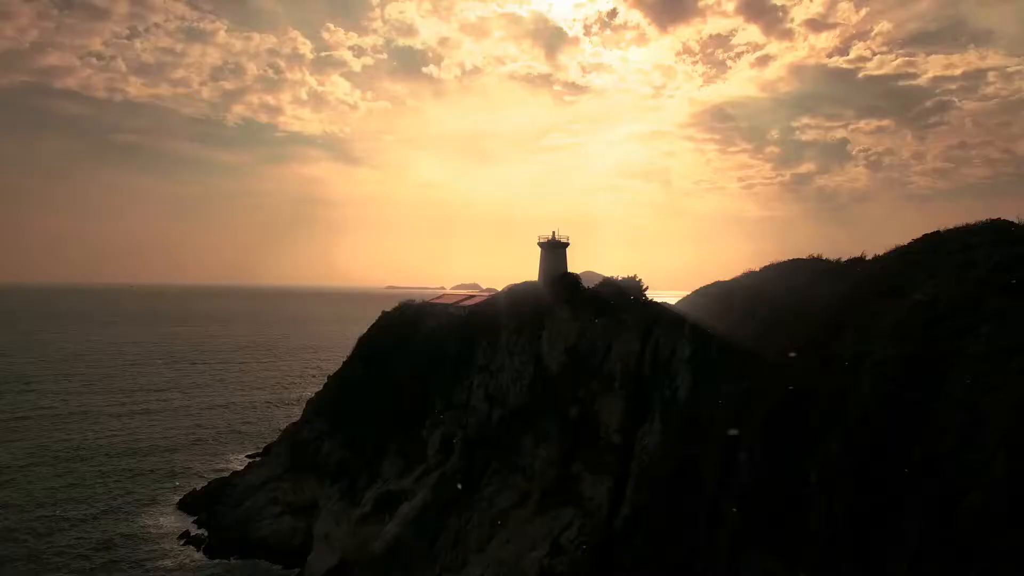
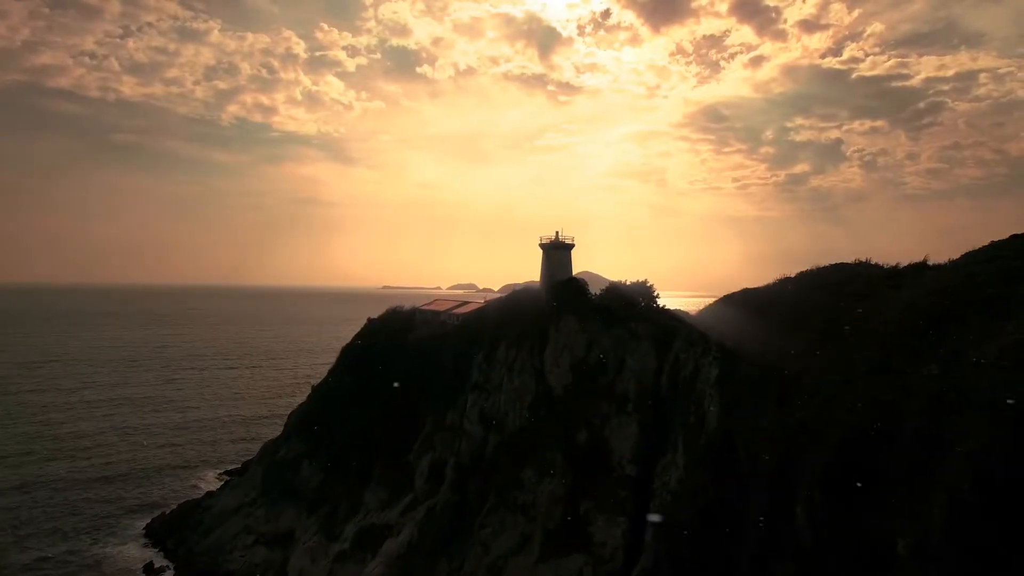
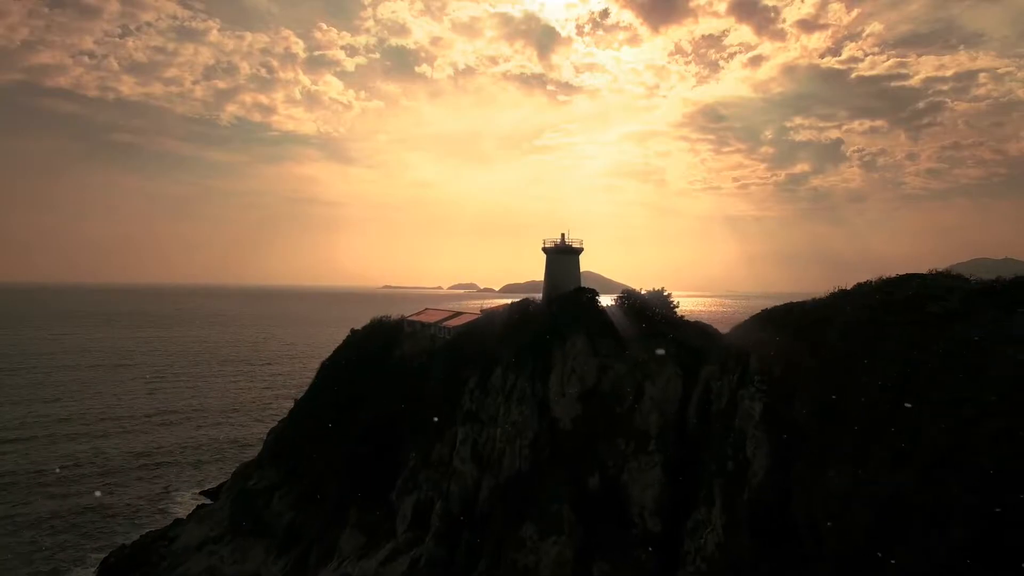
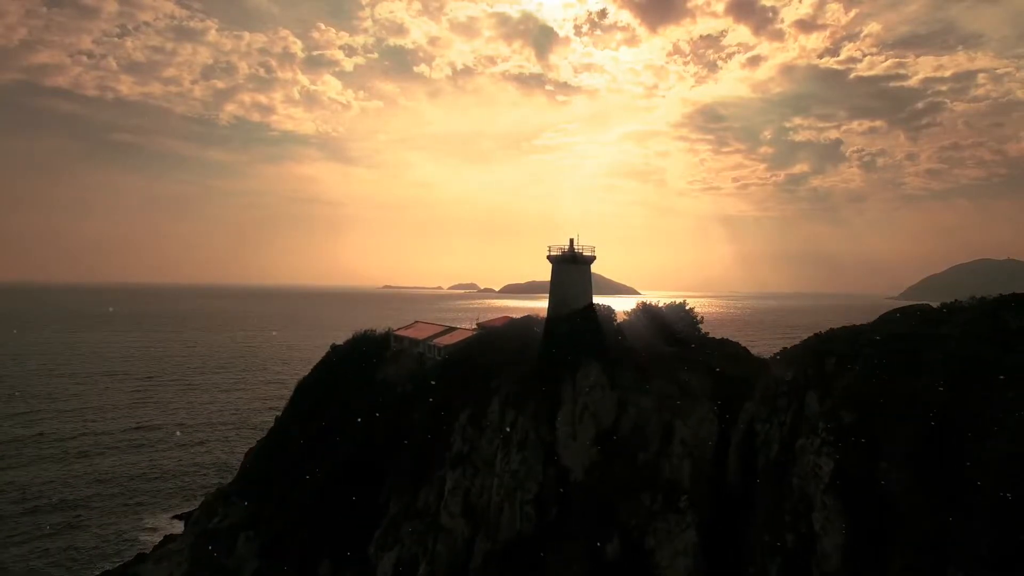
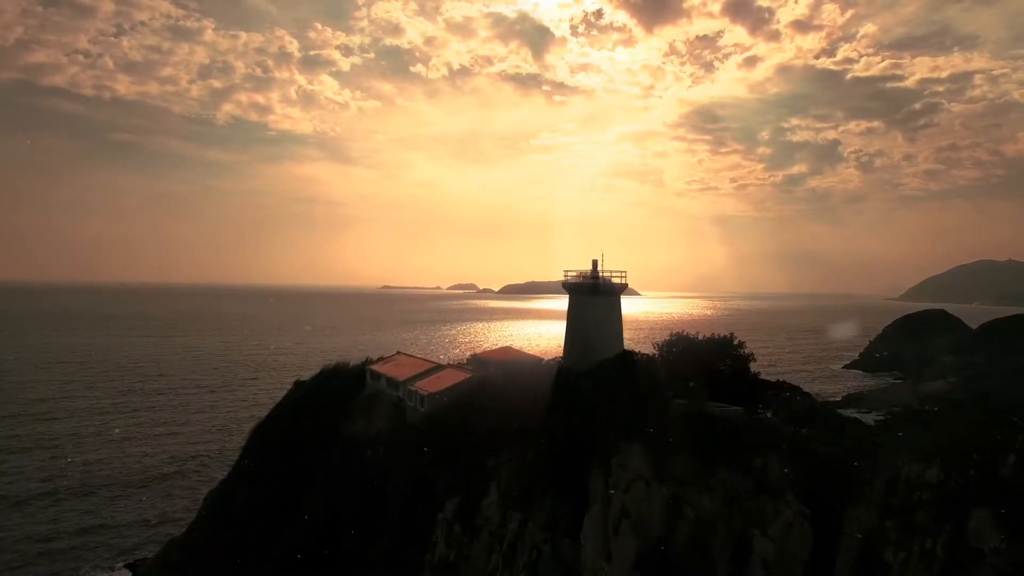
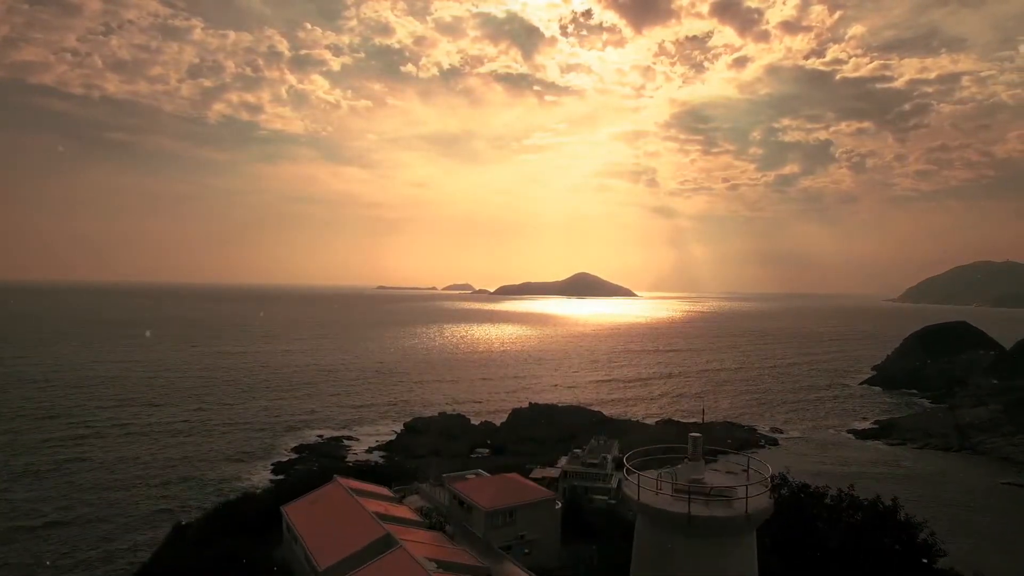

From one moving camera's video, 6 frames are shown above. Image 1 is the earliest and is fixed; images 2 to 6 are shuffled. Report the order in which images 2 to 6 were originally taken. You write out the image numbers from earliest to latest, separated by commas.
2, 3, 4, 5, 6
